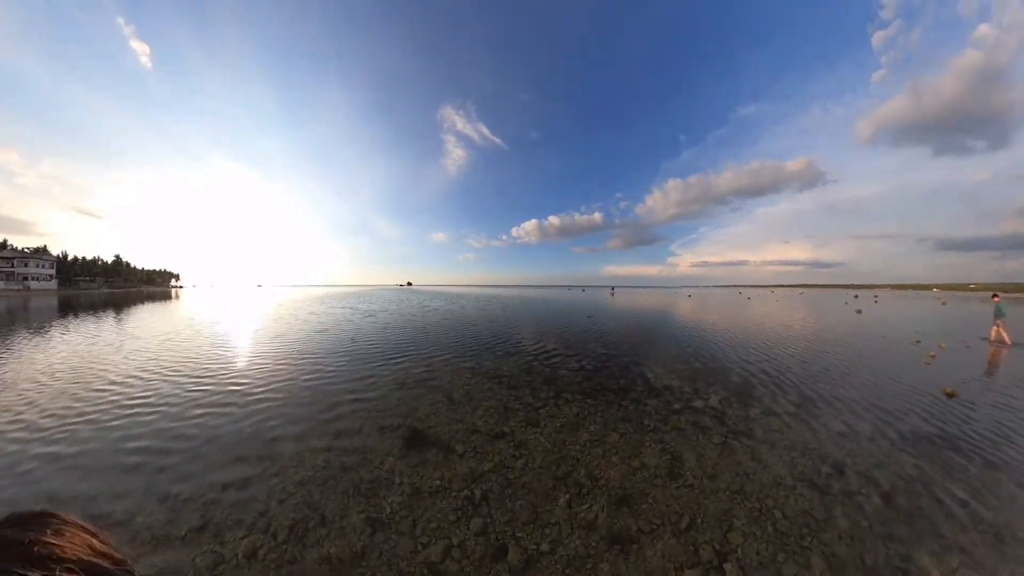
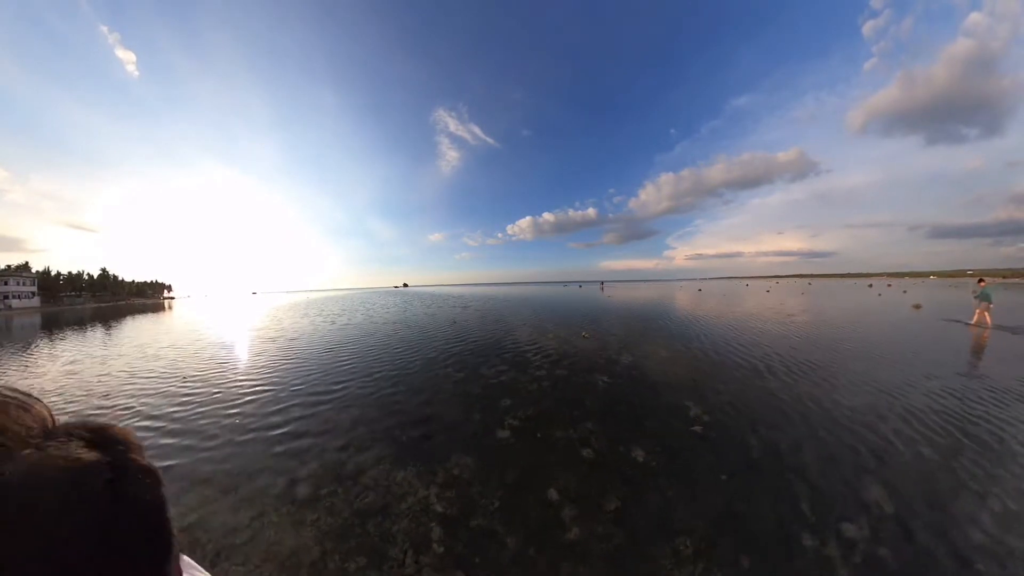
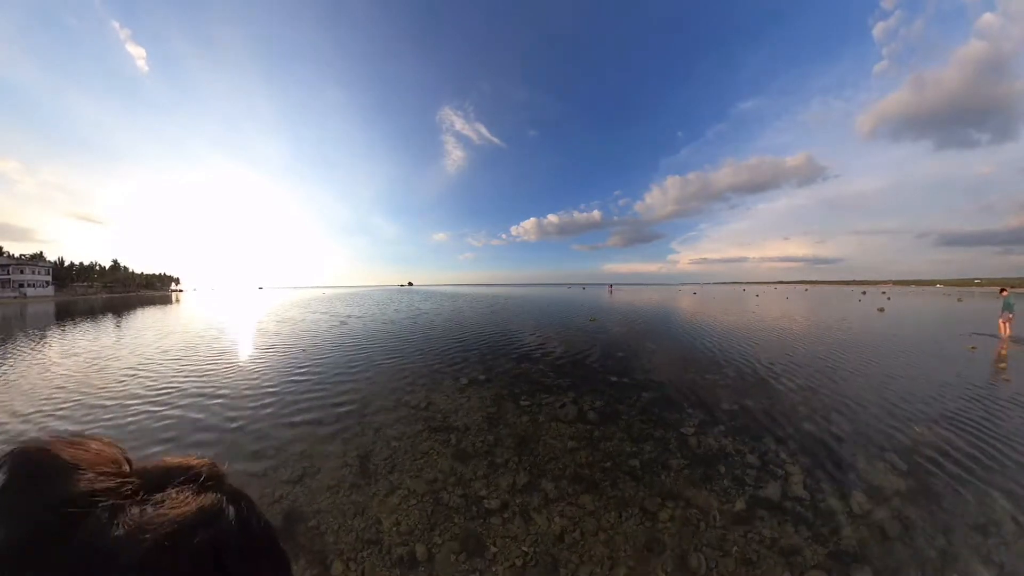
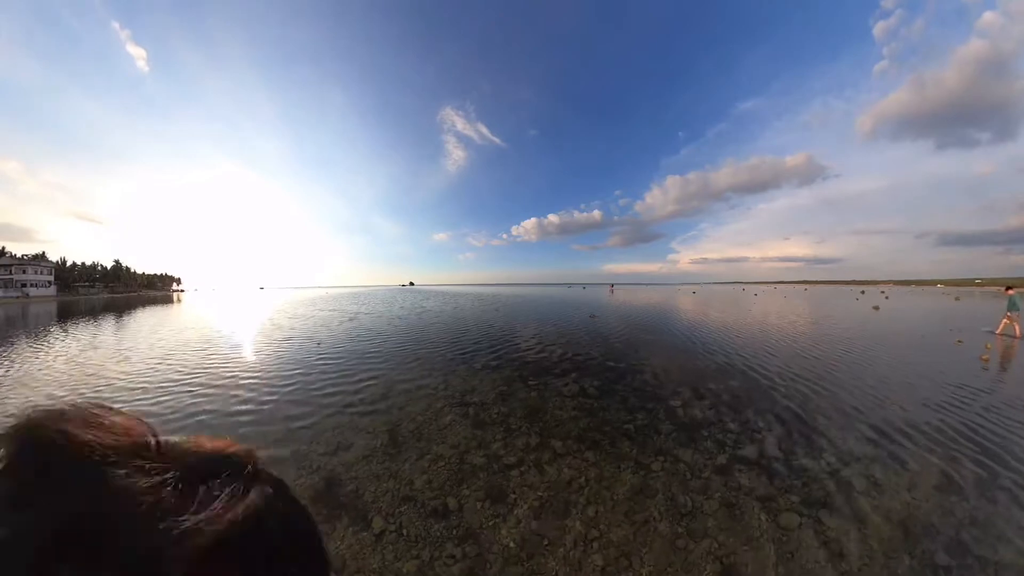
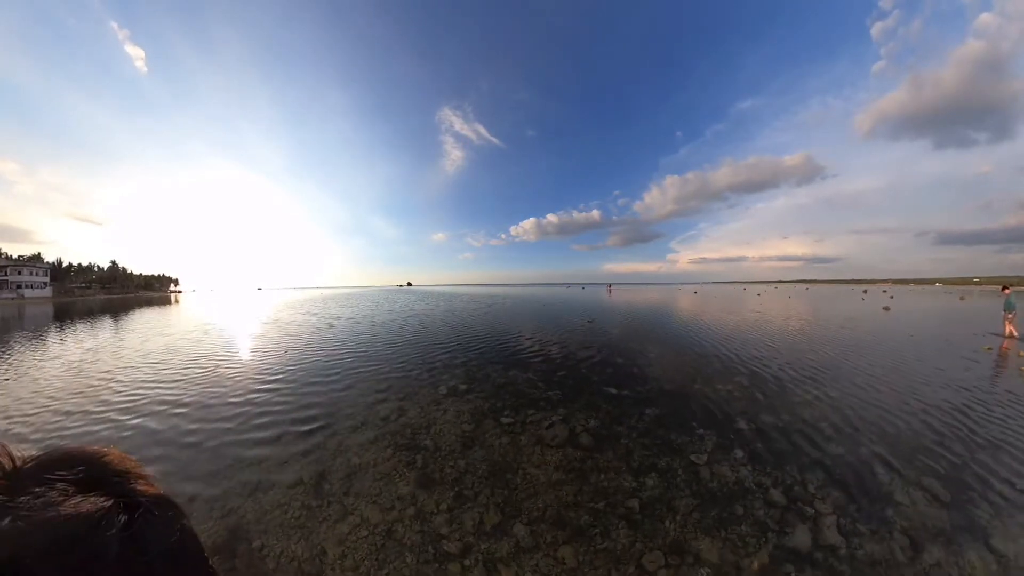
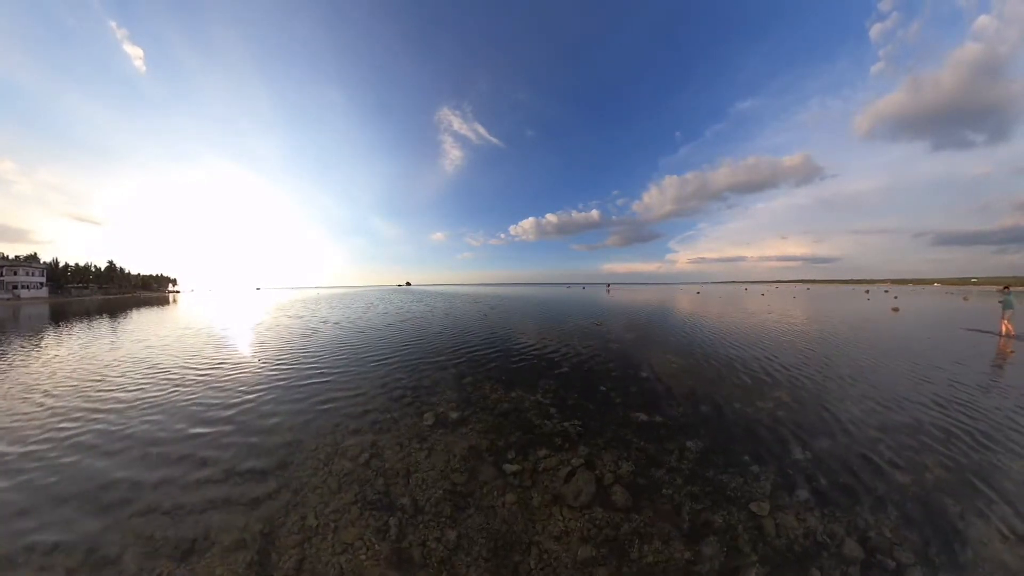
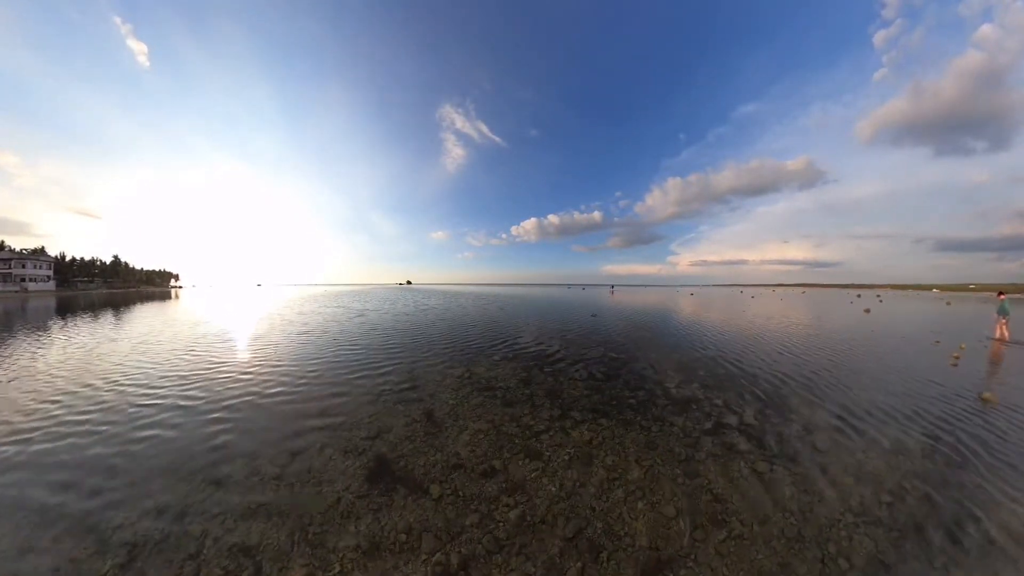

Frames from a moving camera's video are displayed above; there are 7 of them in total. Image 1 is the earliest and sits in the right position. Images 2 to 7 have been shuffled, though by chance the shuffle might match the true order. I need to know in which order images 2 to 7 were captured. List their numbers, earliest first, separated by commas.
7, 4, 3, 5, 6, 2
